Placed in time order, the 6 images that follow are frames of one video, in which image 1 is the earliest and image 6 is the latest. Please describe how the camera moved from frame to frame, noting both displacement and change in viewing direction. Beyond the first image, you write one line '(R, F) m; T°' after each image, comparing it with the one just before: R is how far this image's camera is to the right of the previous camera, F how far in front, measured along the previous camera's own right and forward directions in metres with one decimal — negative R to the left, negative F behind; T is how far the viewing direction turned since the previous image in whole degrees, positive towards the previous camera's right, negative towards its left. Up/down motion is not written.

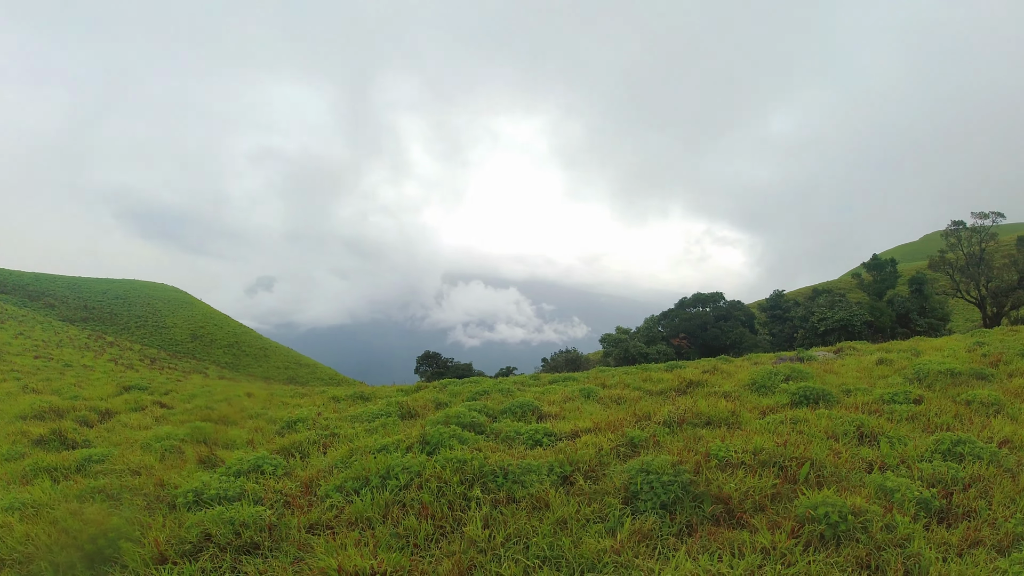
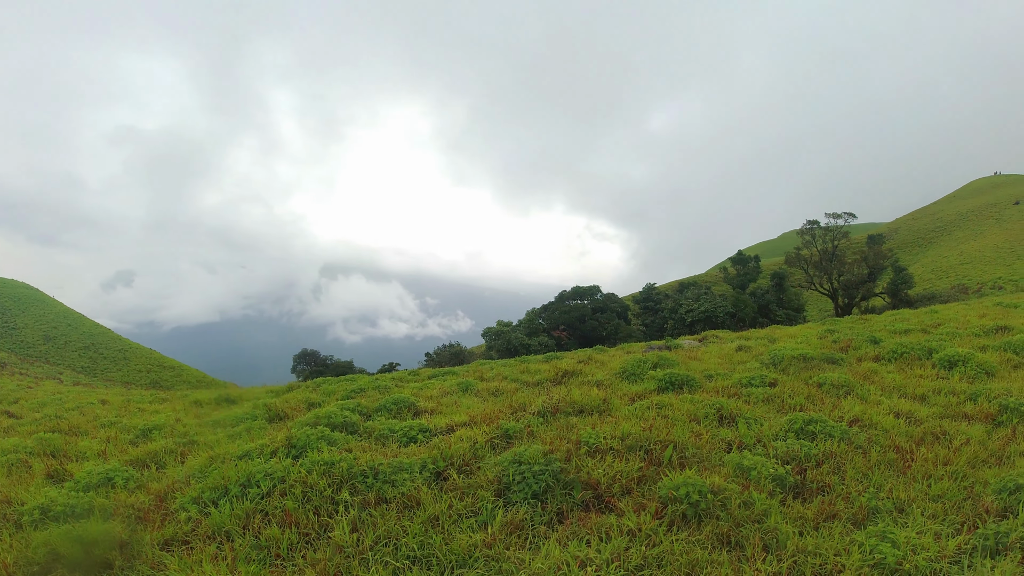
(+0.1, +0.1) m; +10°
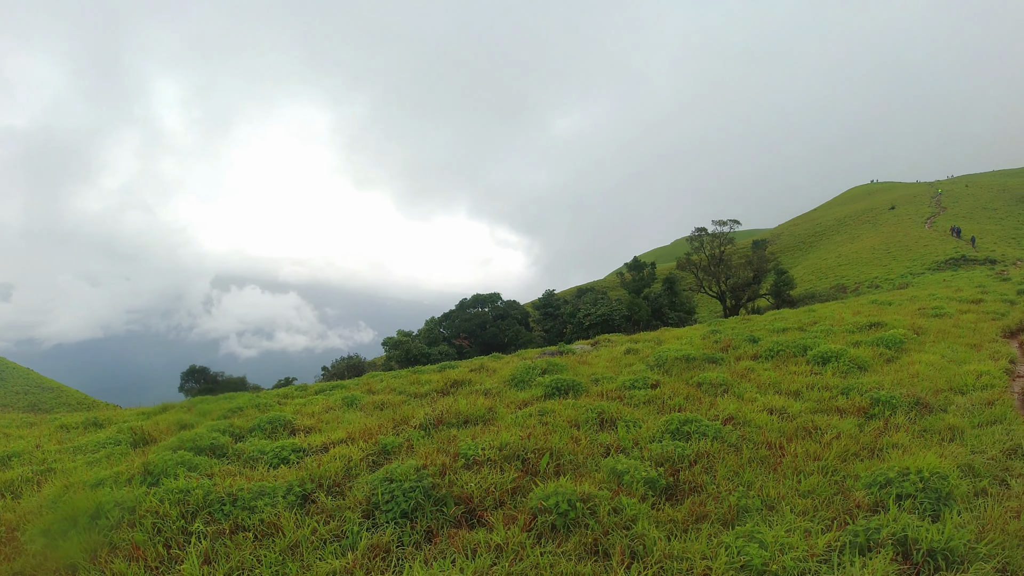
(+0.2, +0.2) m; +8°
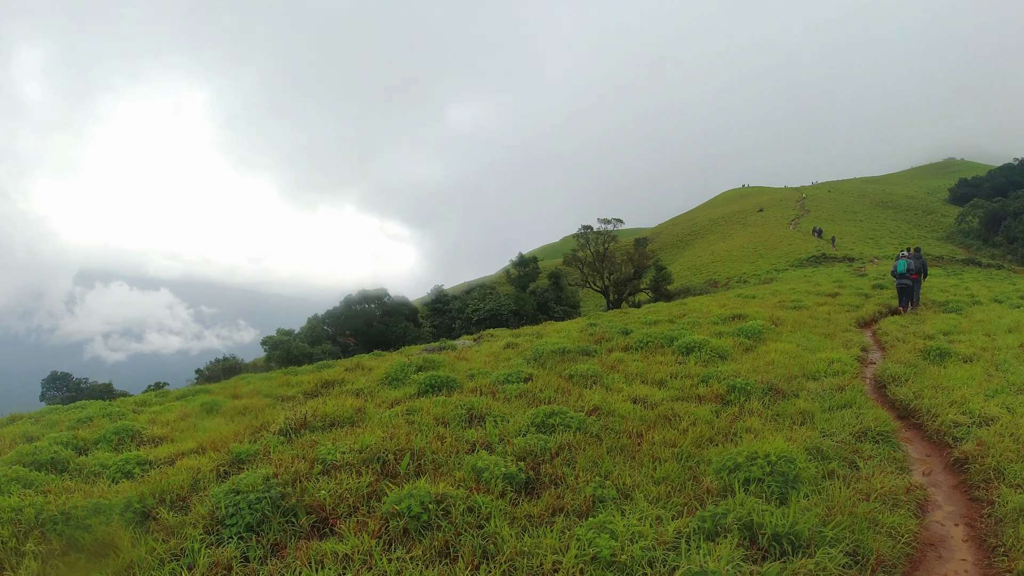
(+0.2, +0.1) m; +9°
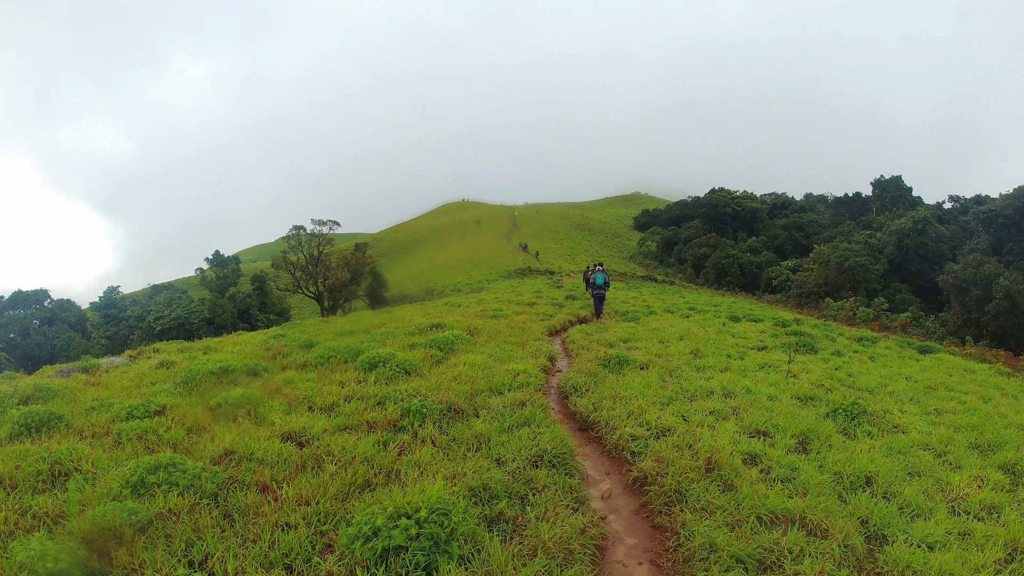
(+0.7, +1.0) m; +24°
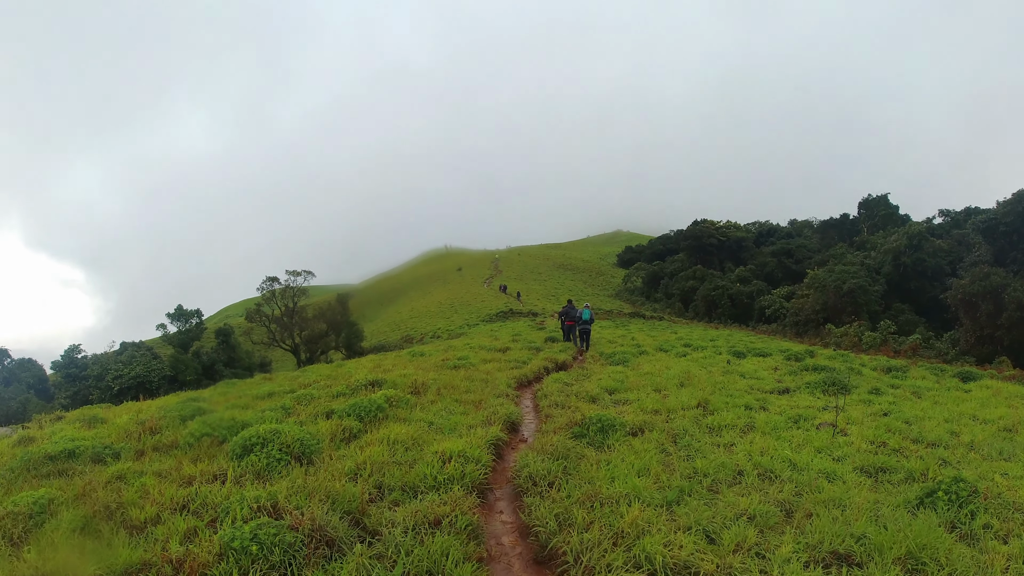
(+0.5, +2.5) m; +1°
